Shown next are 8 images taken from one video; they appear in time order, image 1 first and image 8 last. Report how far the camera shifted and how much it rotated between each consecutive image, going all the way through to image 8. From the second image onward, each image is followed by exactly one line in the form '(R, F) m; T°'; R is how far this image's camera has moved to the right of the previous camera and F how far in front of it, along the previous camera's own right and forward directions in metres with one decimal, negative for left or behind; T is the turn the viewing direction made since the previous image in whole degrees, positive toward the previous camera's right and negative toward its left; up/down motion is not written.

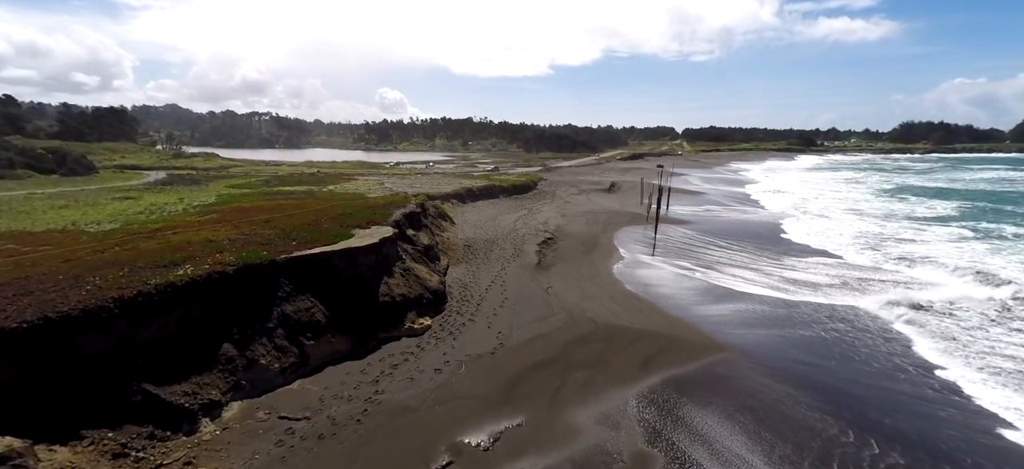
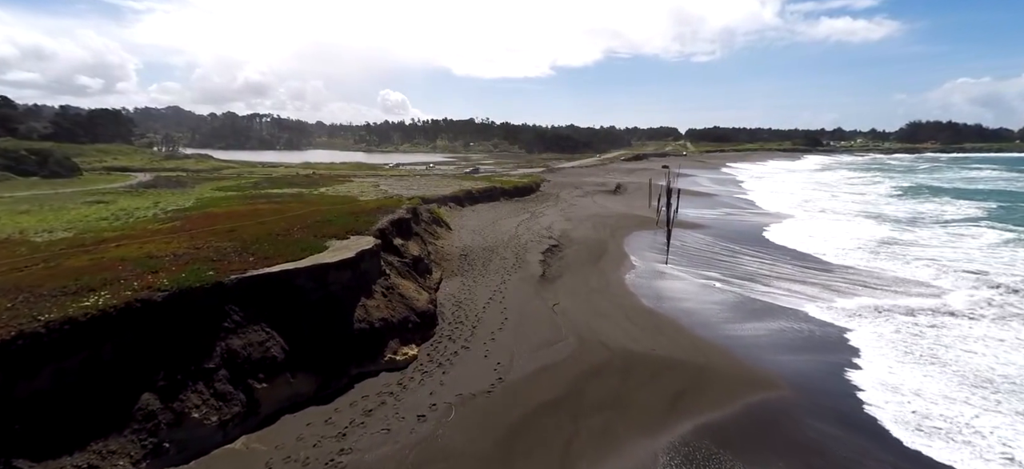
(+0.1, +2.7) m; 0°
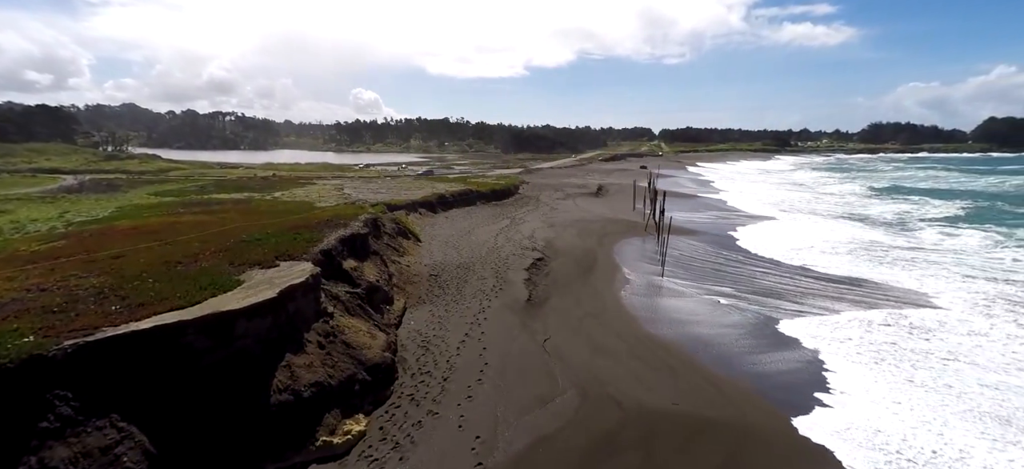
(-0.2, +3.9) m; +3°
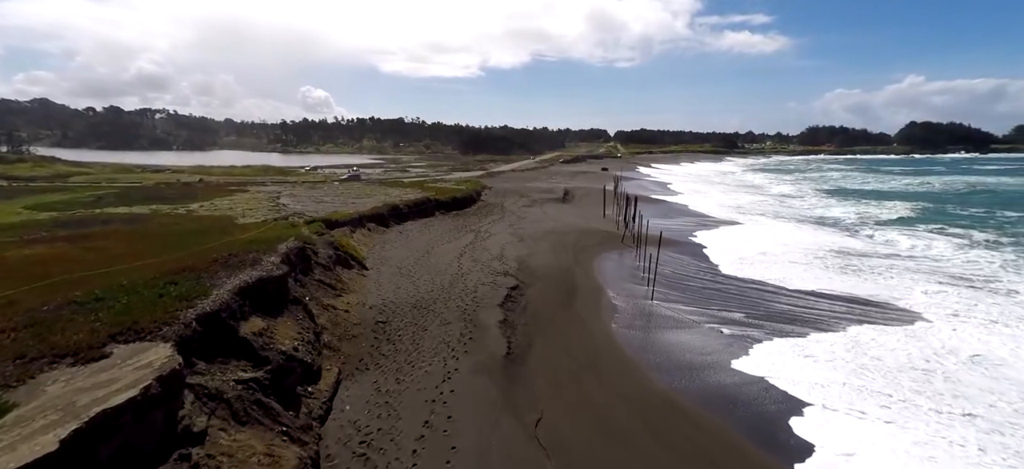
(-0.5, +4.7) m; +5°
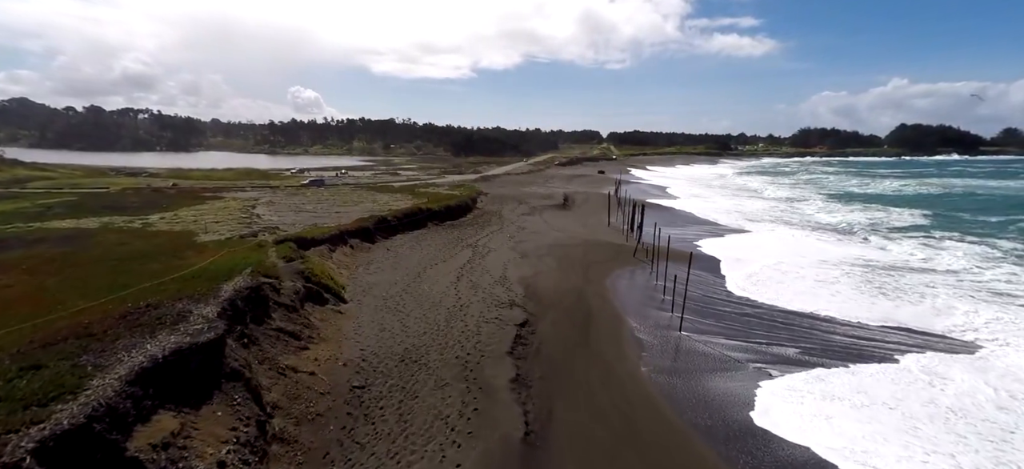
(-0.6, +3.6) m; +1°
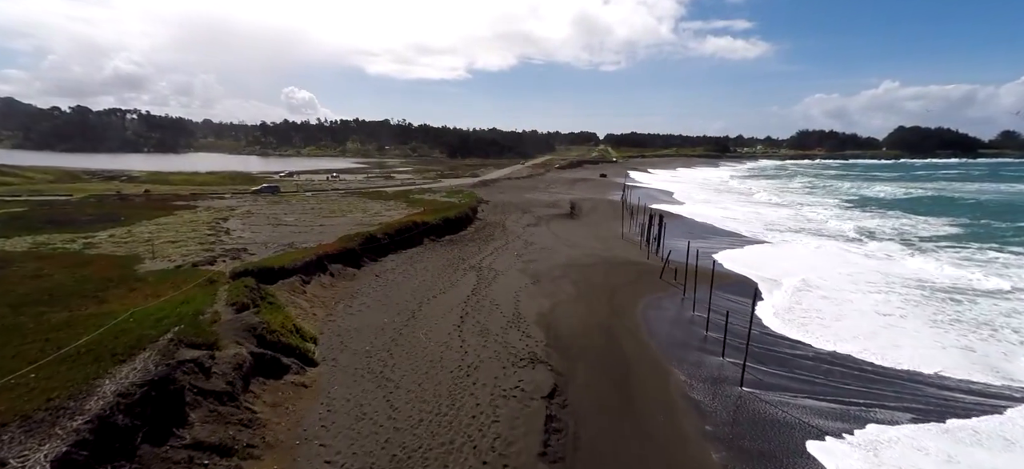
(-0.8, +4.4) m; +1°
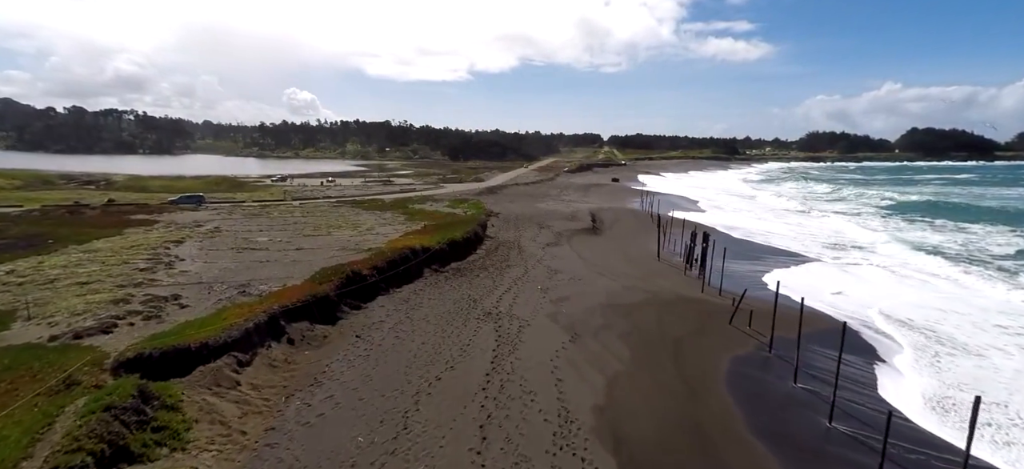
(-1.1, +6.6) m; 0°
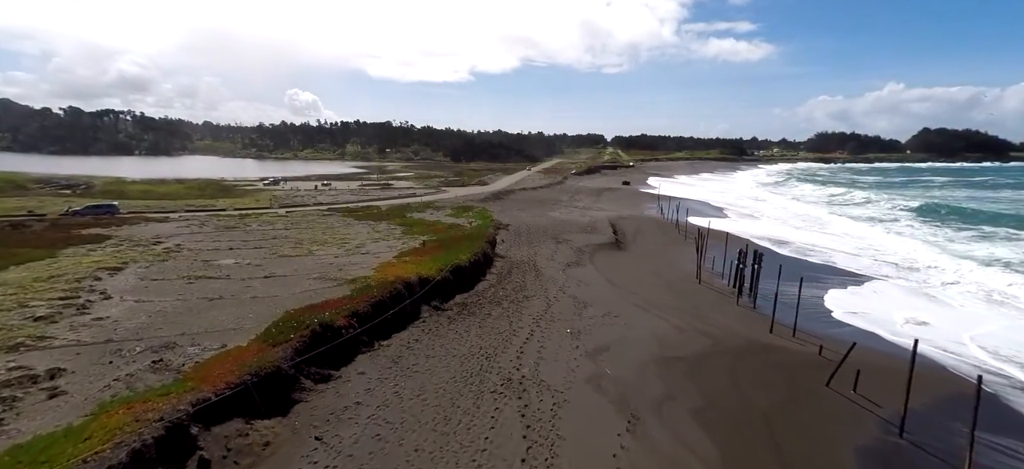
(-0.8, +5.5) m; 0°
